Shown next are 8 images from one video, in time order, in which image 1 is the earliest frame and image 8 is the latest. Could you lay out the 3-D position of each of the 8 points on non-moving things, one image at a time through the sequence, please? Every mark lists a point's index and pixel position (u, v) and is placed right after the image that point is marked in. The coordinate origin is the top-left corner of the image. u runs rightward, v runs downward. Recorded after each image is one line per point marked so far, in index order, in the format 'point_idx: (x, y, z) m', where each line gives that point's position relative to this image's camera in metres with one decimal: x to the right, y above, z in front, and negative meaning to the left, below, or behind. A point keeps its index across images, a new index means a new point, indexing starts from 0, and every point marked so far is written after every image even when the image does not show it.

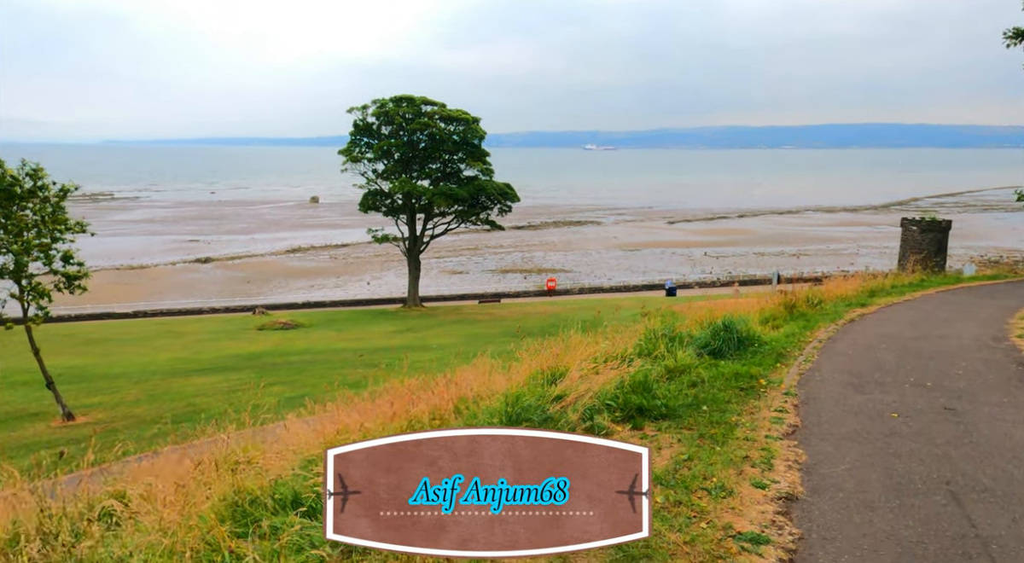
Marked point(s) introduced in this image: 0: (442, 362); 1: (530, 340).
0: (-1.1, -1.5, +14.4) m
1: (+0.4, -1.5, +19.4) m
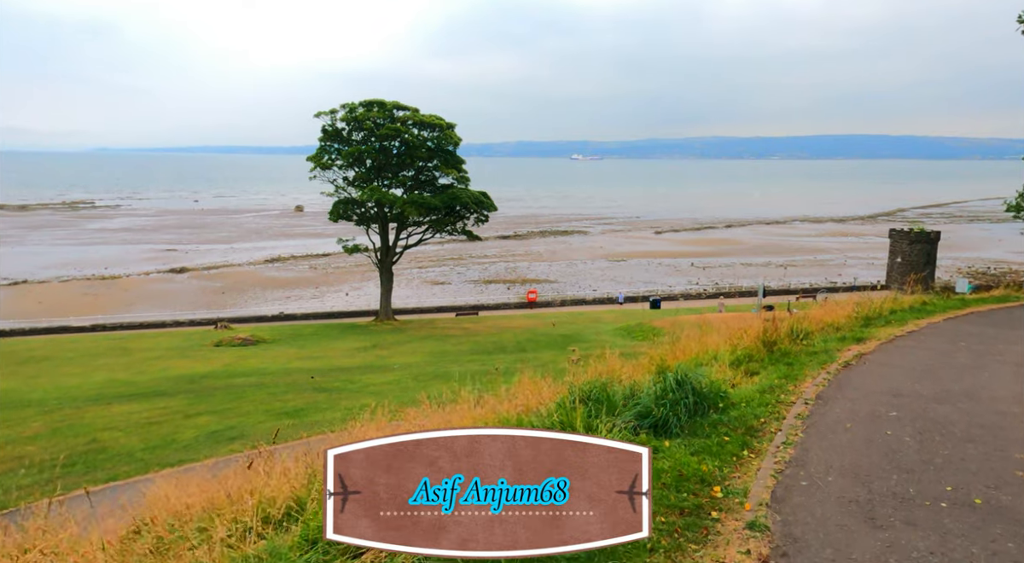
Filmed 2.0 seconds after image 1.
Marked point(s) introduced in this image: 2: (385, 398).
0: (-1.8, -1.8, +13.3) m
1: (-0.3, -1.9, +18.3) m
2: (-2.0, -1.8, +13.0) m
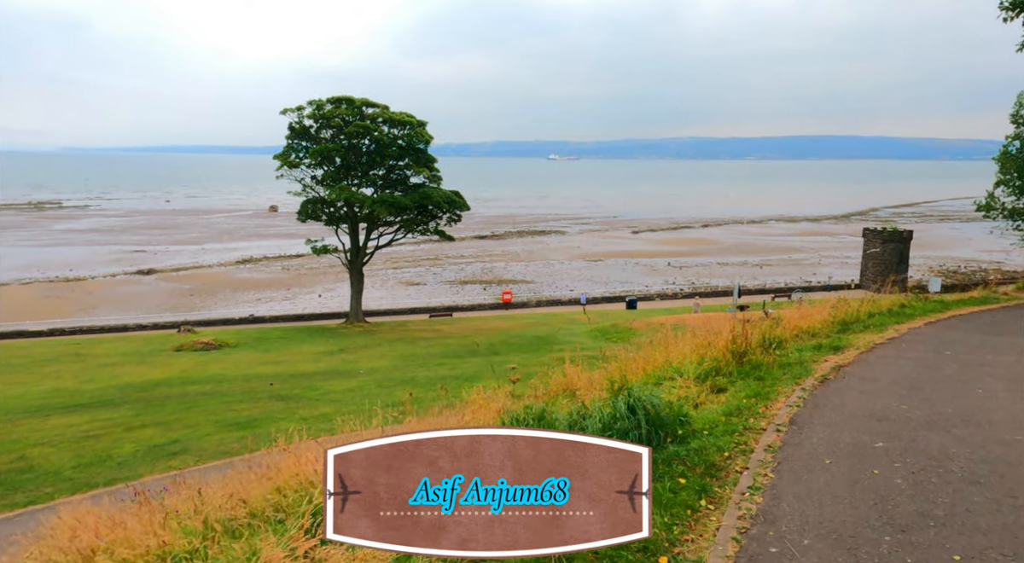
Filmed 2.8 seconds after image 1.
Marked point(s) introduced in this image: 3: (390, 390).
0: (-2.3, -1.9, +12.8) m
1: (-1.0, -1.9, +17.8) m
2: (-2.5, -1.9, +12.4) m
3: (-2.2, -1.9, +14.3) m
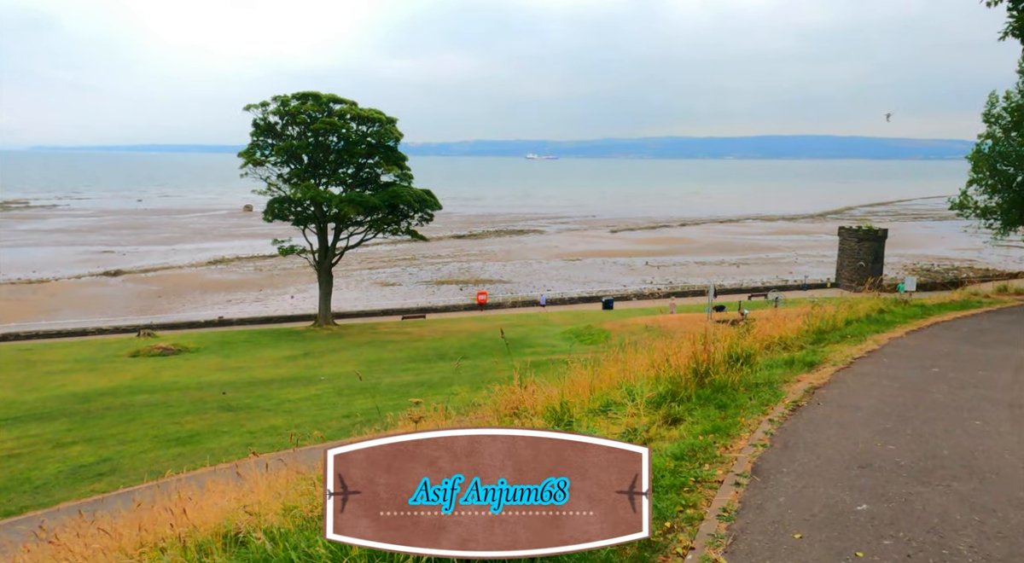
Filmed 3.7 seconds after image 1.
0: (-2.8, -1.9, +12.1) m
1: (-1.6, -2.0, +17.2) m
2: (-3.0, -1.9, +11.8) m
3: (-2.7, -1.9, +13.7) m
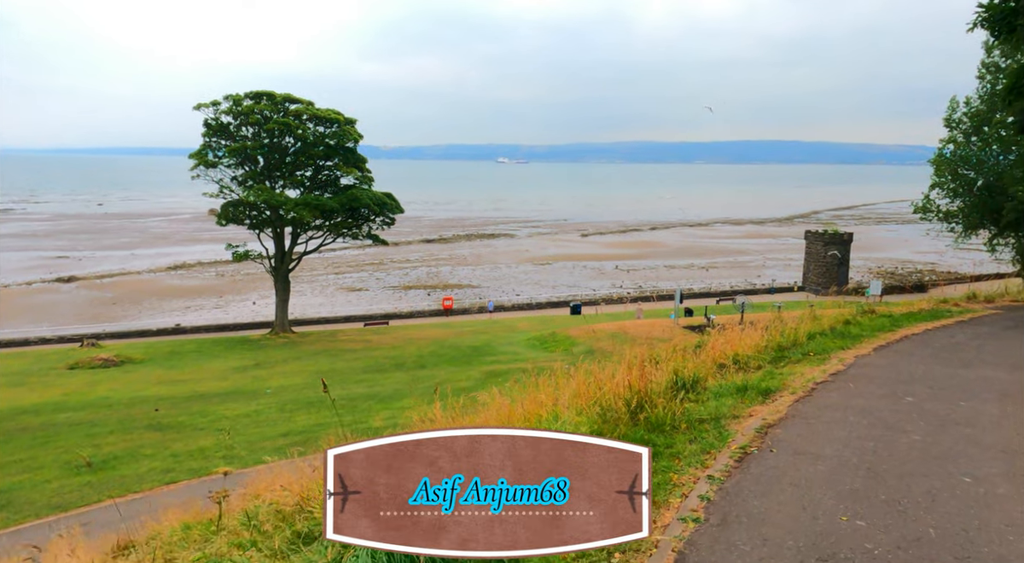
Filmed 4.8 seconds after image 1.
0: (-3.5, -2.0, +11.3) m
1: (-2.5, -2.1, +16.5) m
2: (-3.6, -2.0, +11.0) m
3: (-3.4, -2.1, +12.9) m
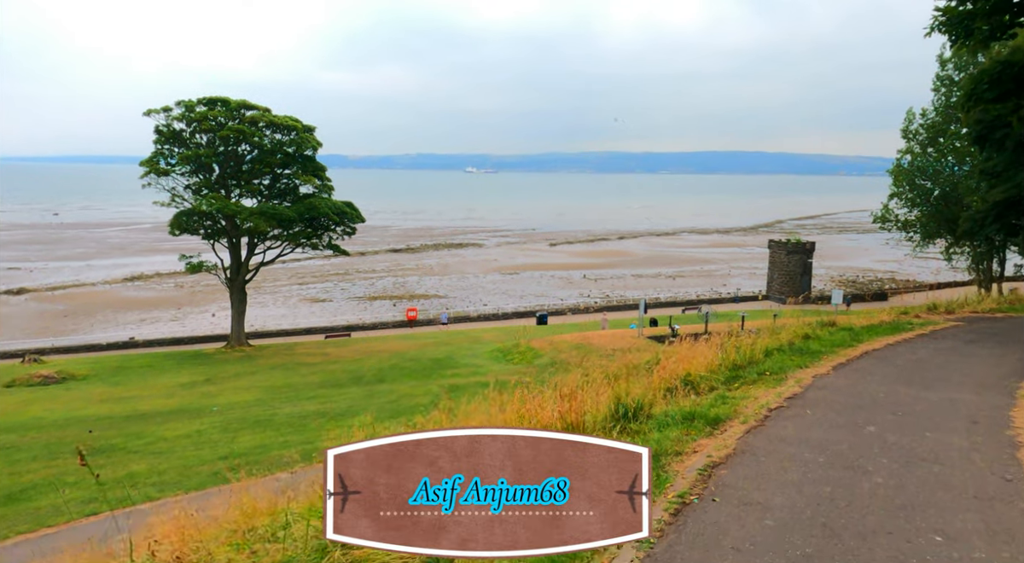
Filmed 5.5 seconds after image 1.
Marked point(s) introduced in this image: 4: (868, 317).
0: (-4.1, -2.2, +10.7) m
1: (-3.3, -2.3, +15.9) m
2: (-4.2, -2.2, +10.4) m
3: (-4.1, -2.3, +12.3) m
4: (+6.9, -0.7, +16.3) m
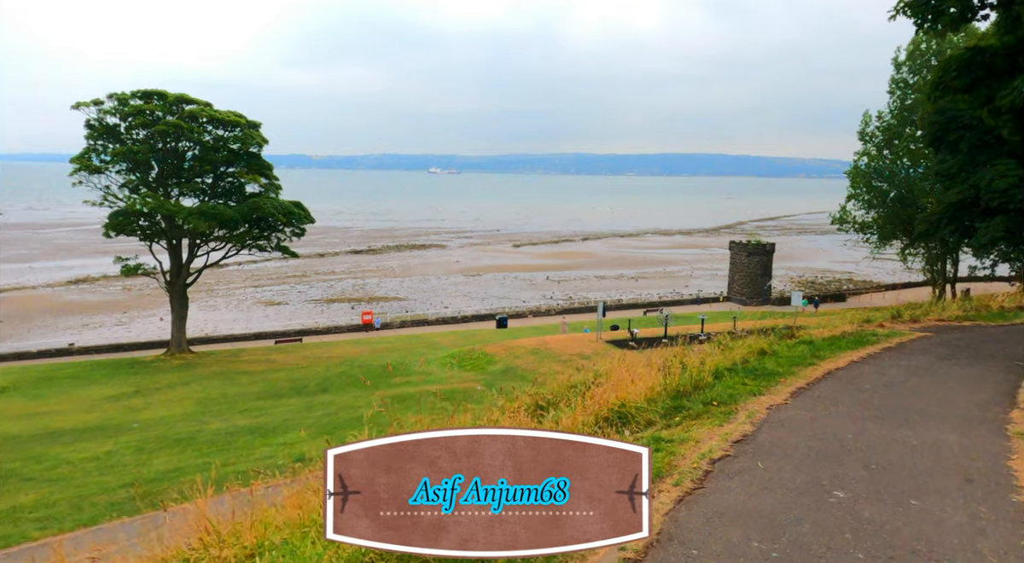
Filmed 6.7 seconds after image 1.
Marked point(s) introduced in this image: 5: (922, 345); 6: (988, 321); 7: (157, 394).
0: (-4.8, -2.3, +9.7) m
1: (-4.3, -2.4, +14.9) m
2: (-5.0, -2.3, +9.3) m
3: (-4.9, -2.3, +11.2) m
4: (+6.0, -0.8, +15.7) m
5: (+6.8, -1.0, +14.0) m
6: (+9.1, -0.8, +16.0) m
7: (-7.8, -2.5, +18.1) m
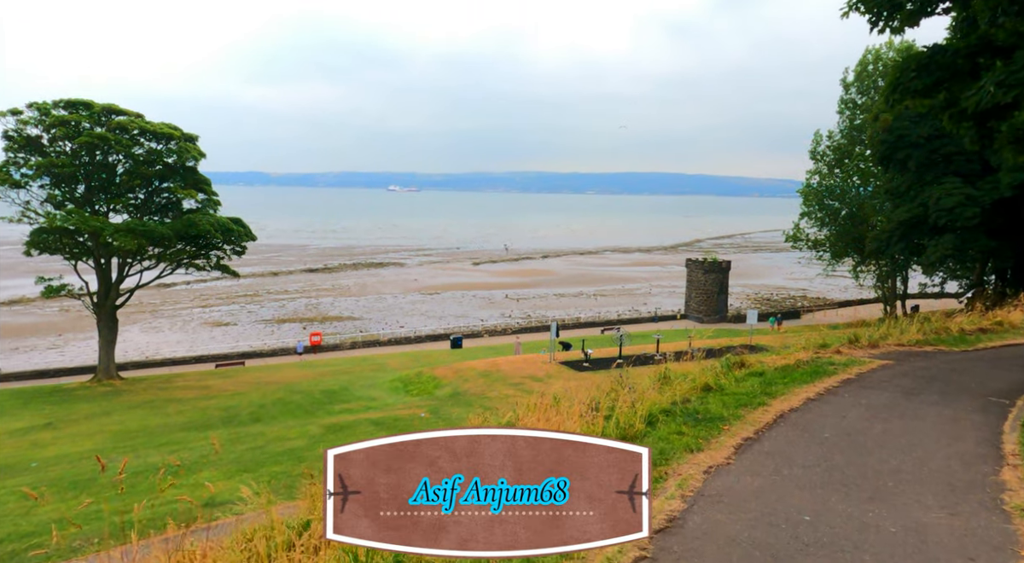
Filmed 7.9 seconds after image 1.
0: (-5.6, -2.6, +8.4) m
1: (-5.3, -2.8, +13.6) m
2: (-5.7, -2.6, +8.1) m
3: (-5.8, -2.6, +10.0) m
4: (+4.9, -1.2, +15.0) m
5: (+5.8, -1.3, +13.3) m
6: (+8.0, -1.1, +15.5) m
7: (-8.9, -2.9, +16.7) m
